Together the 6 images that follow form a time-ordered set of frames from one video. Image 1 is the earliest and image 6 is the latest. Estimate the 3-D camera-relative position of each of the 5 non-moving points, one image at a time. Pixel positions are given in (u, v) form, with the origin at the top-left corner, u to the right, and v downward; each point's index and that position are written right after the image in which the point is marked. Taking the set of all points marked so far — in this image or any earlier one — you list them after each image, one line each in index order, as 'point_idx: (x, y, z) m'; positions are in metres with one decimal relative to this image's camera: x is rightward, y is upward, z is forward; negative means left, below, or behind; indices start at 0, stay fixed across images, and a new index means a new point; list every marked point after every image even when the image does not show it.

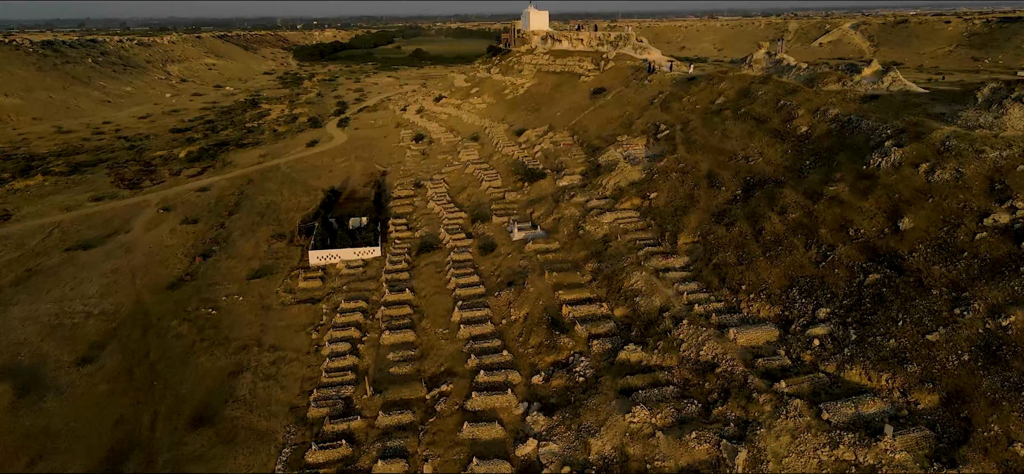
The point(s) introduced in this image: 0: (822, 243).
0: (+4.3, -0.1, +10.9) m
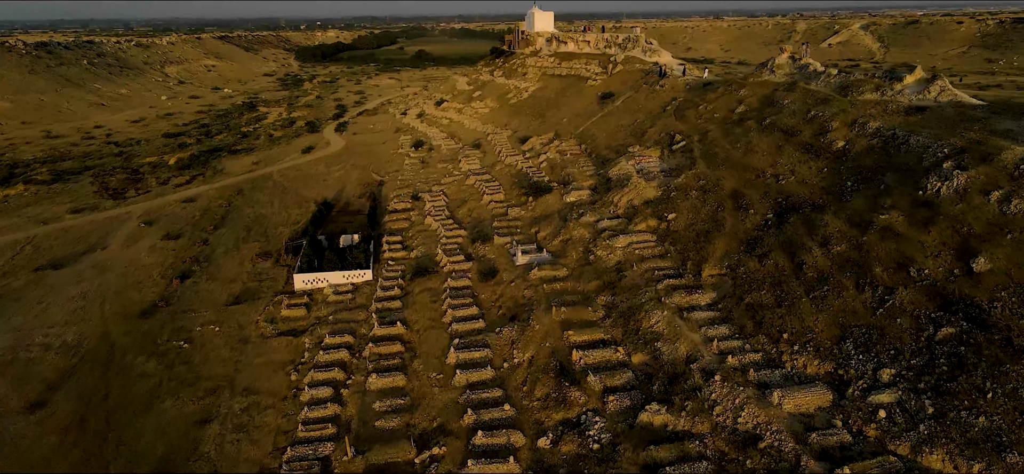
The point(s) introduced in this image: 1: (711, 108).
0: (+4.3, -0.6, +9.4) m
1: (+4.9, +3.2, +19.7) m
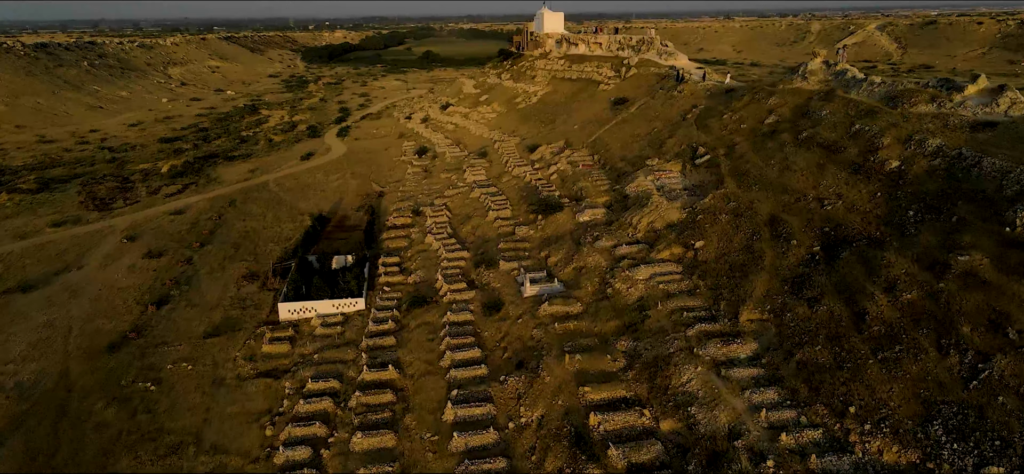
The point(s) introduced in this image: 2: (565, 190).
0: (+4.4, -1.0, +7.8) m
1: (+5.1, +2.7, +18.0) m
2: (+1.3, +1.2, +19.7) m
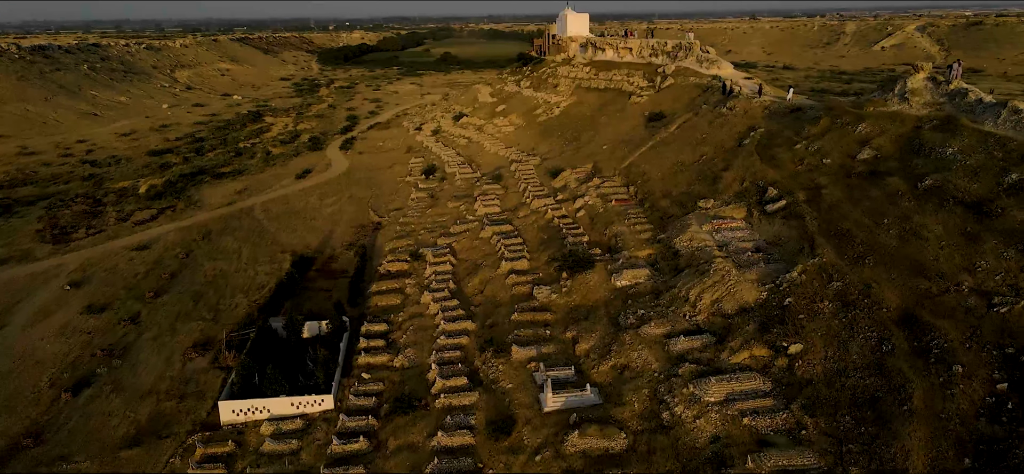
0: (+4.4, -2.2, +4.0) m
1: (+5.4, +1.6, +14.2) m
2: (+1.7, +0.1, +16.0) m
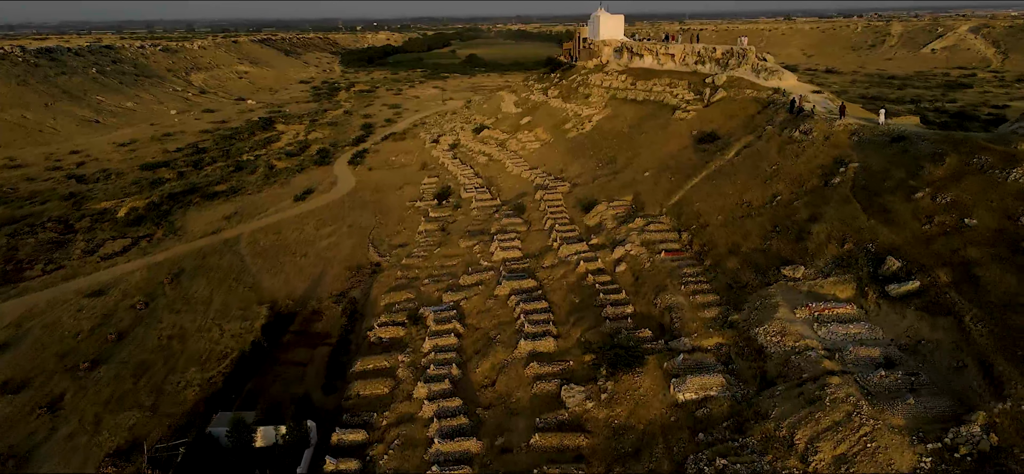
0: (+4.4, -3.3, +0.2) m
1: (+5.7, +0.5, +10.4) m
2: (+2.0, -1.0, +12.3) m
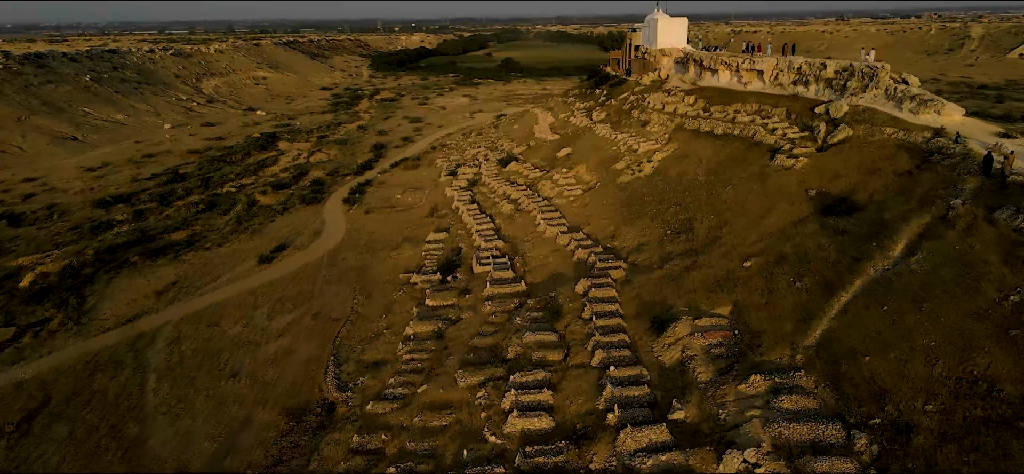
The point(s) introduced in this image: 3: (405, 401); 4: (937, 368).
0: (+3.9, -5.3, -6.8) m
1: (+5.7, -1.6, +3.3) m
2: (+2.1, -3.0, +5.4) m
3: (-1.6, -2.4, +11.6) m
4: (+4.4, -1.3, +8.2) m
